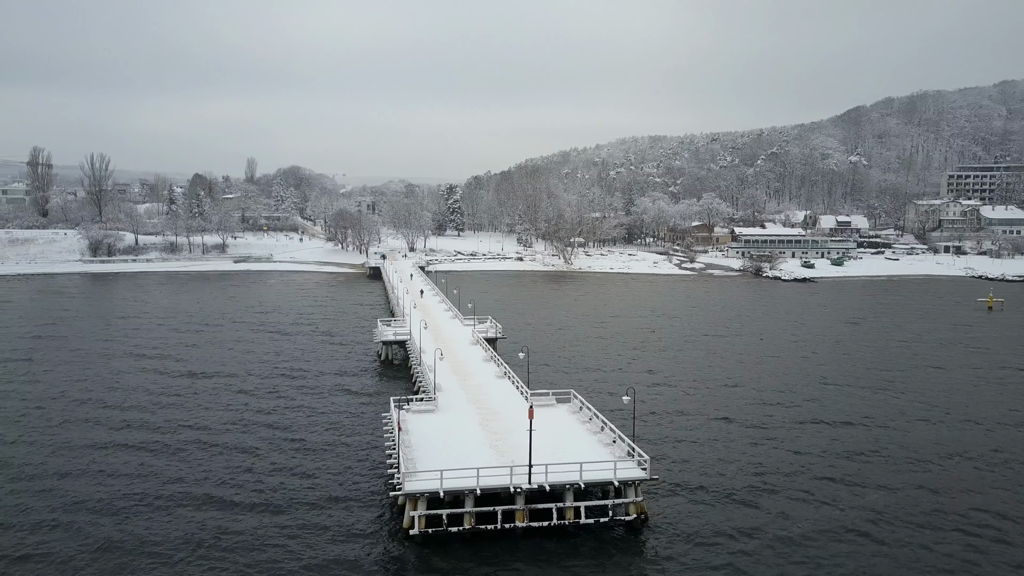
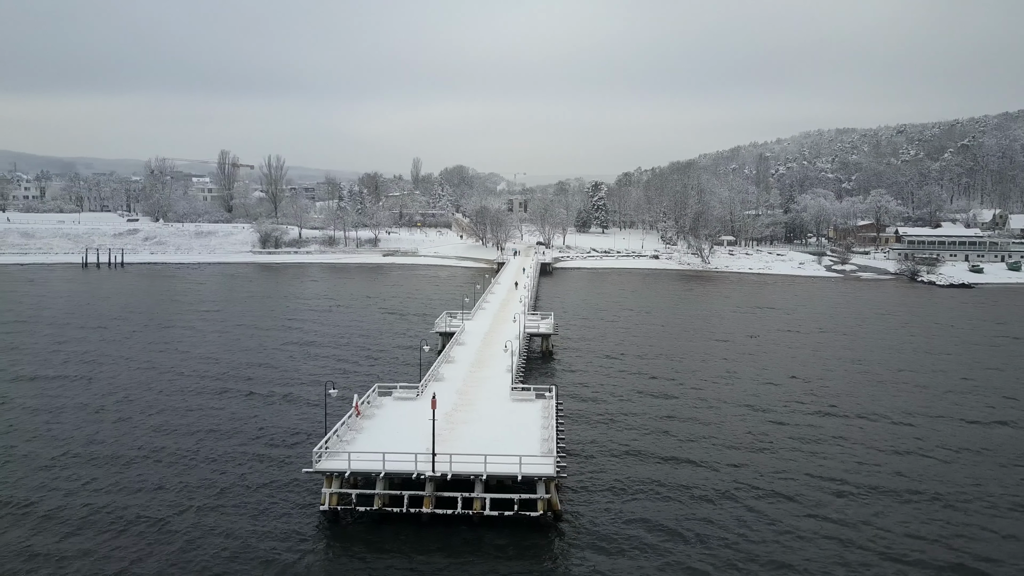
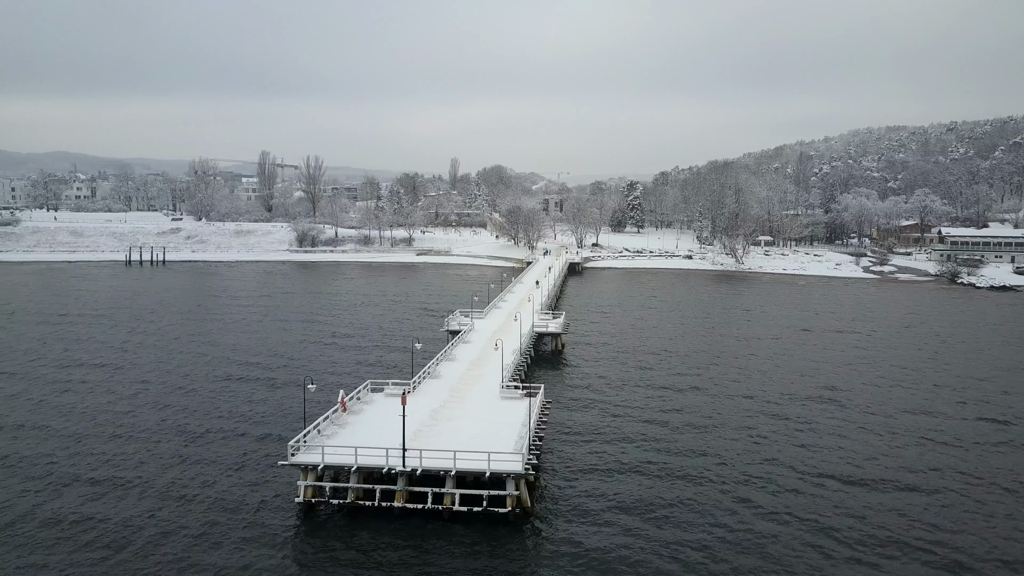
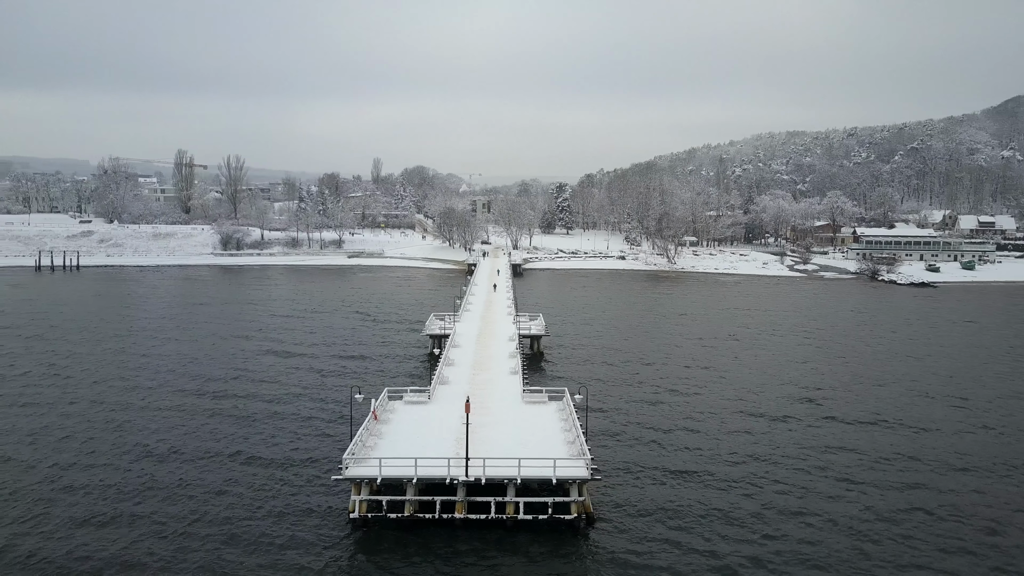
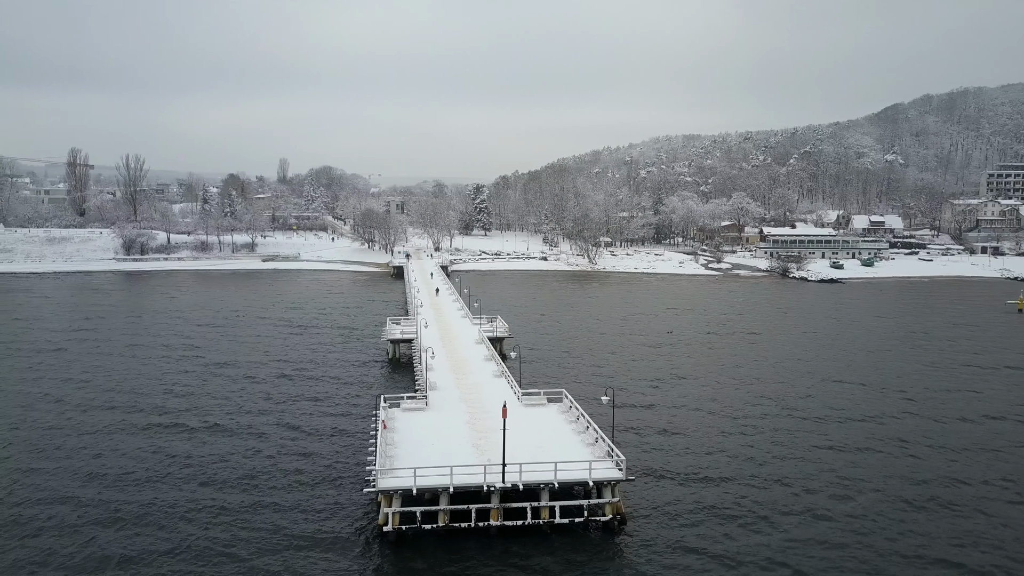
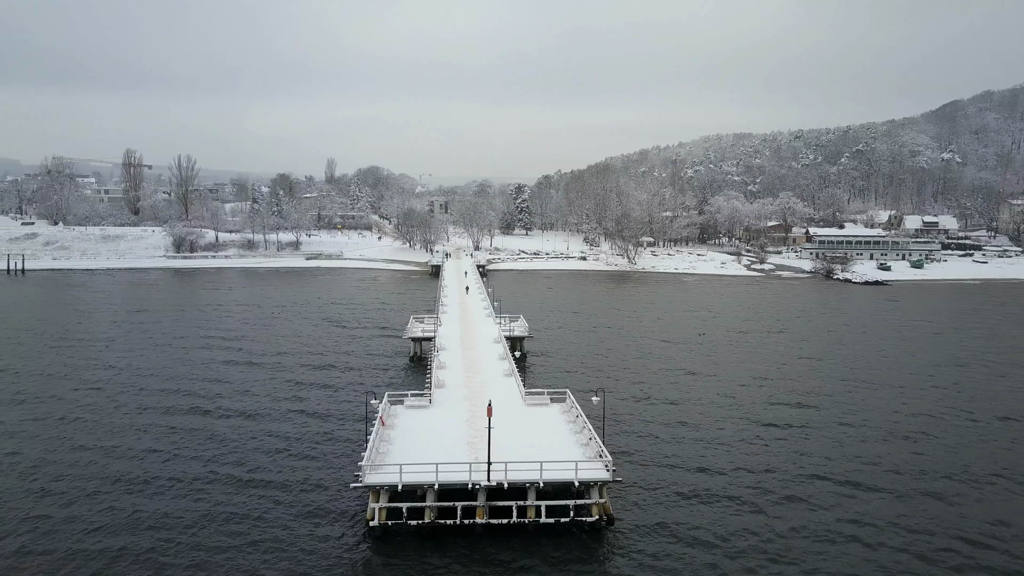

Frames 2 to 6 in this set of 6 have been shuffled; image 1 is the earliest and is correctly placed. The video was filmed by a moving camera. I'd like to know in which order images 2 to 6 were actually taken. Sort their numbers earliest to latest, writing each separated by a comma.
5, 6, 4, 2, 3
